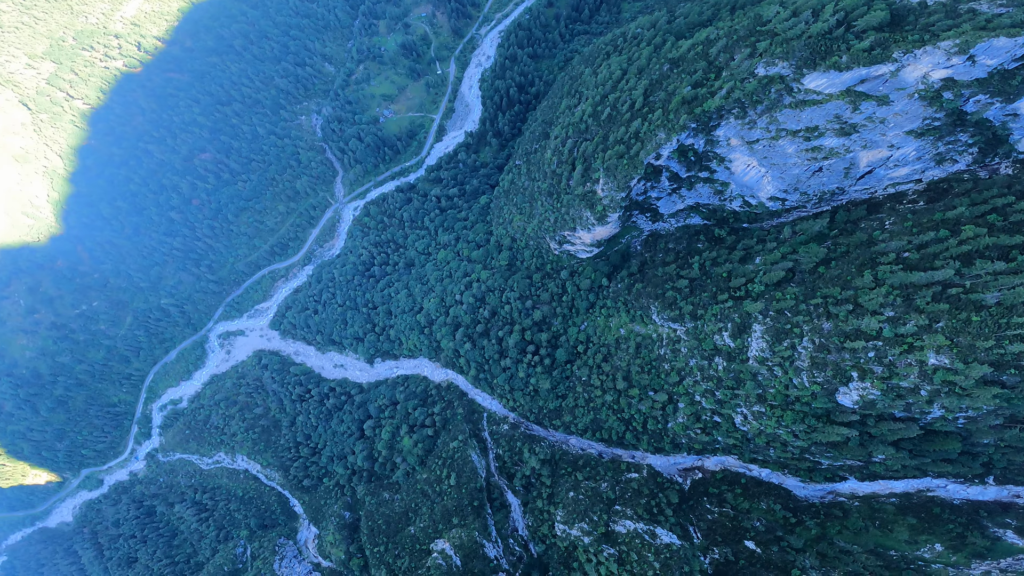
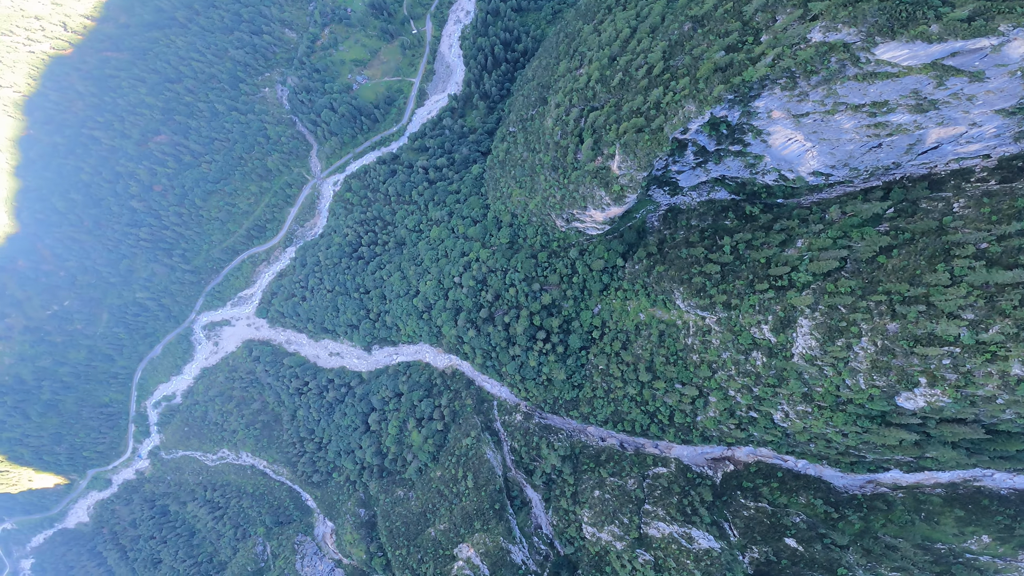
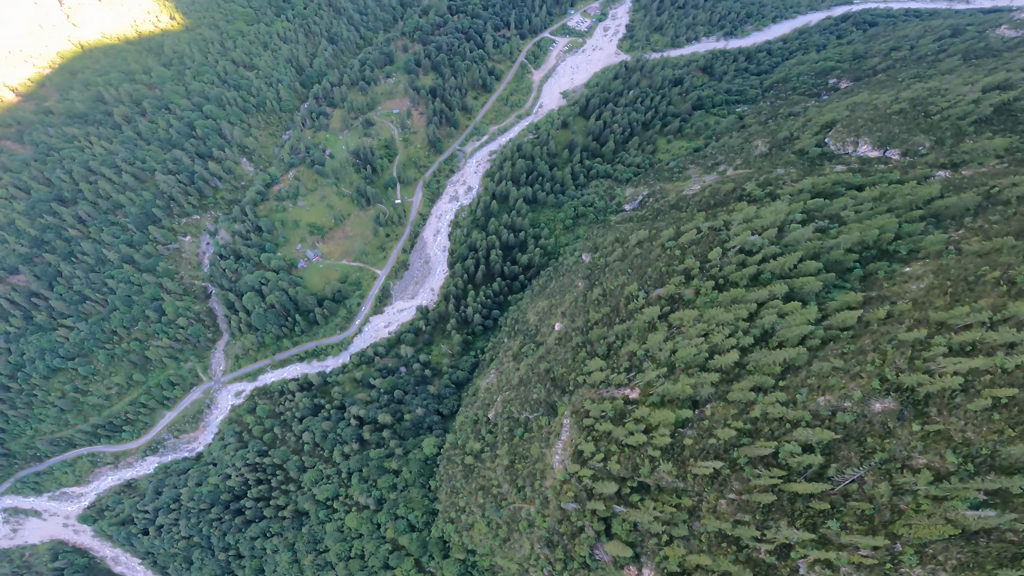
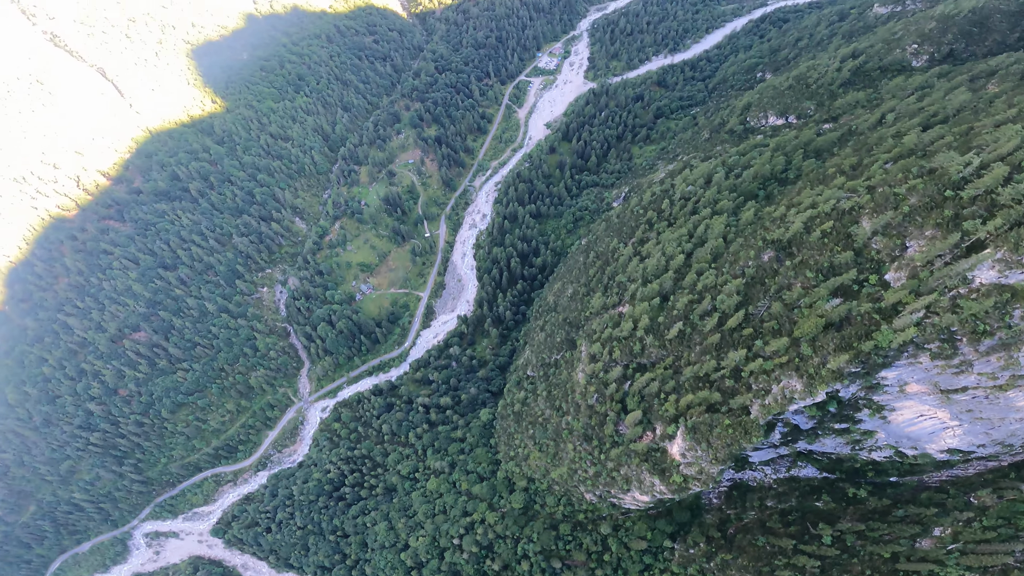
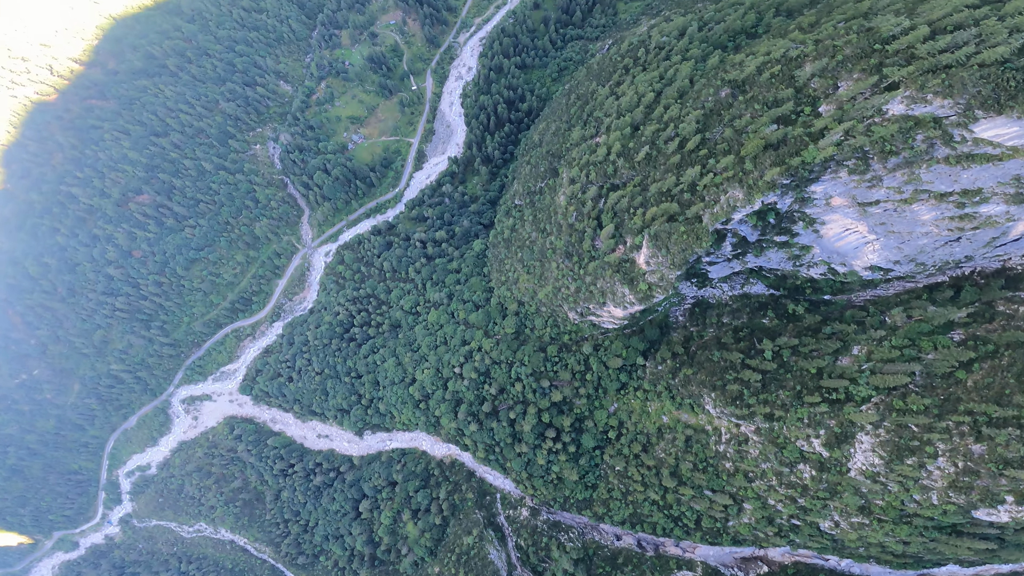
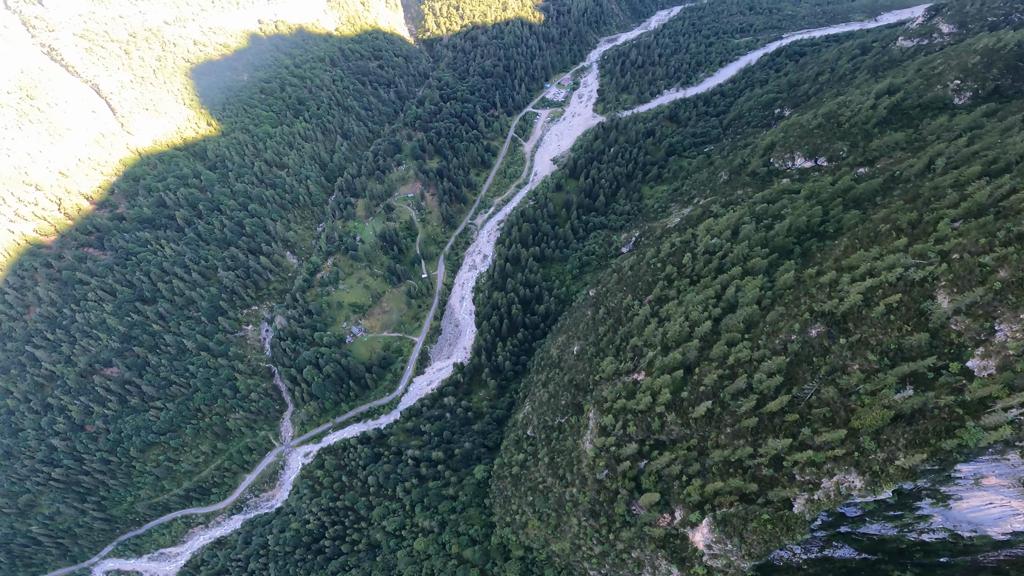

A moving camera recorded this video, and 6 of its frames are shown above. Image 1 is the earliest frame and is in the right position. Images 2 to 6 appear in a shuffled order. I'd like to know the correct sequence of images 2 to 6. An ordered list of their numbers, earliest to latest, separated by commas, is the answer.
2, 5, 4, 6, 3
